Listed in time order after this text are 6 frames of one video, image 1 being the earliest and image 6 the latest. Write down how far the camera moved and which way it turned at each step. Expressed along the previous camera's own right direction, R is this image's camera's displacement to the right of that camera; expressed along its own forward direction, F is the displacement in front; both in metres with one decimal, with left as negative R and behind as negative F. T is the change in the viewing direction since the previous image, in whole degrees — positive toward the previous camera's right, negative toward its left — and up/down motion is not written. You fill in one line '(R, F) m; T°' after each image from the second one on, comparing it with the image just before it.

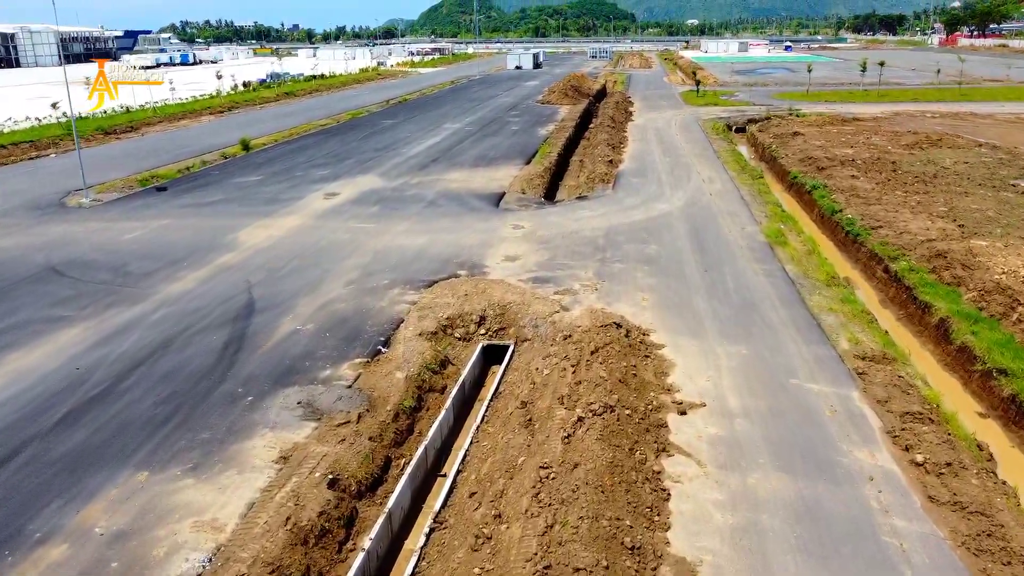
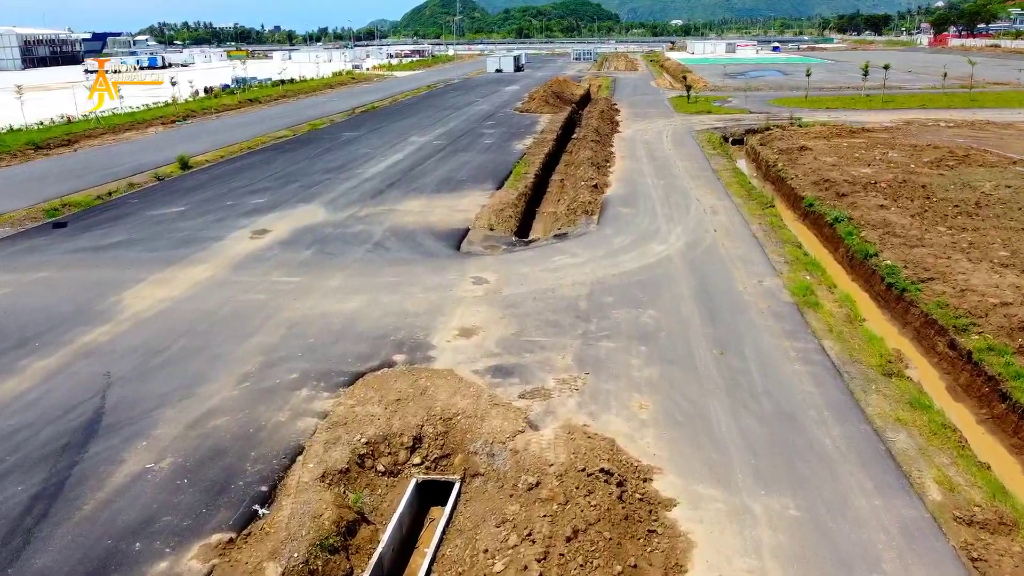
(+0.4, +3.2) m; +1°
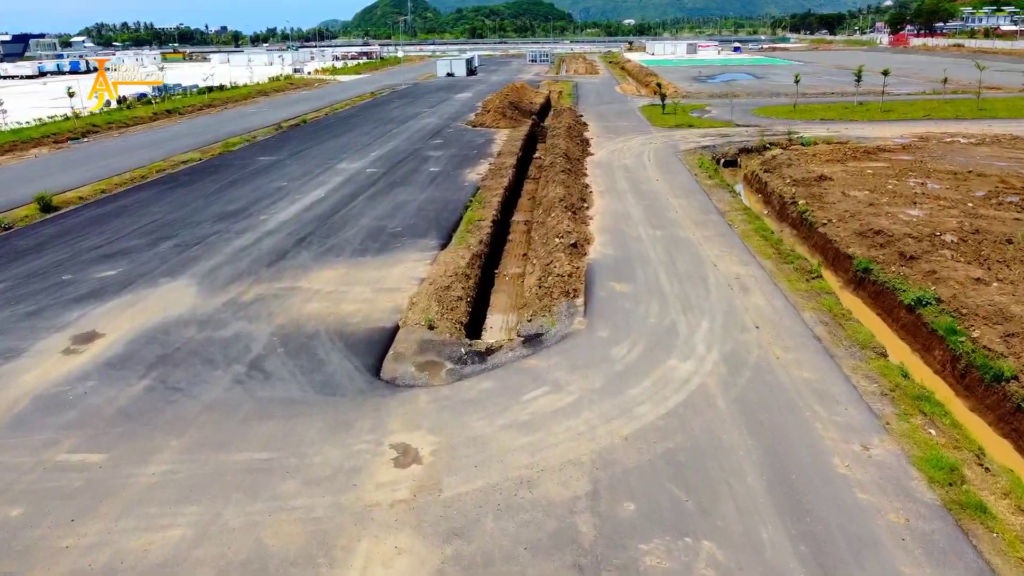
(+0.1, +5.1) m; +3°
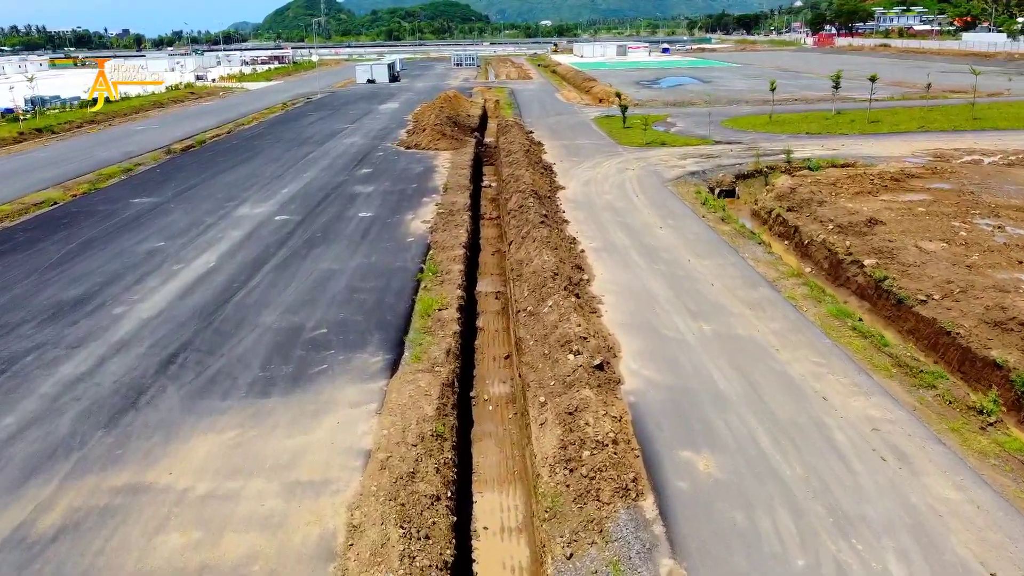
(-0.7, +5.3) m; +5°
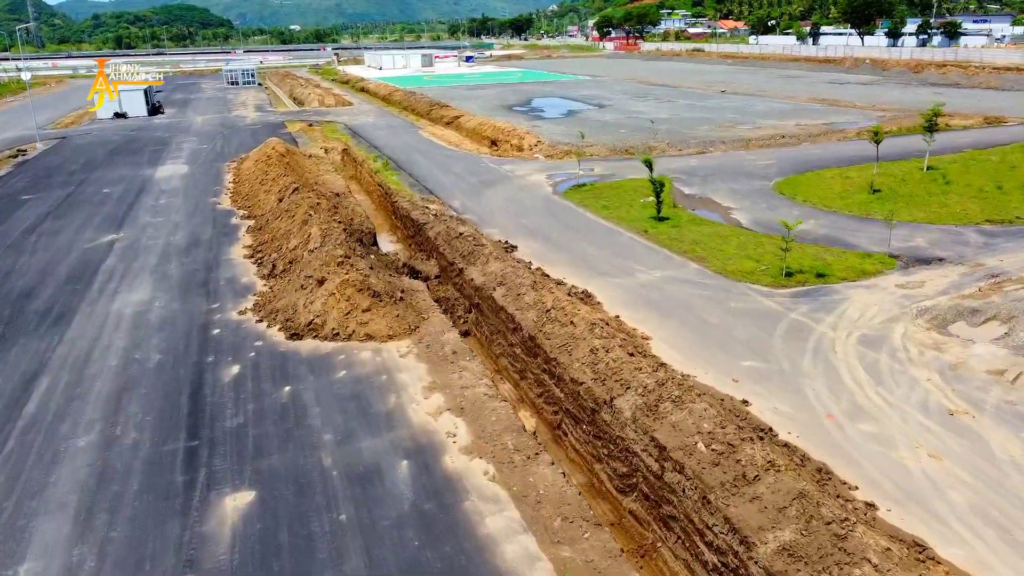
(-3.6, +15.7) m; +16°
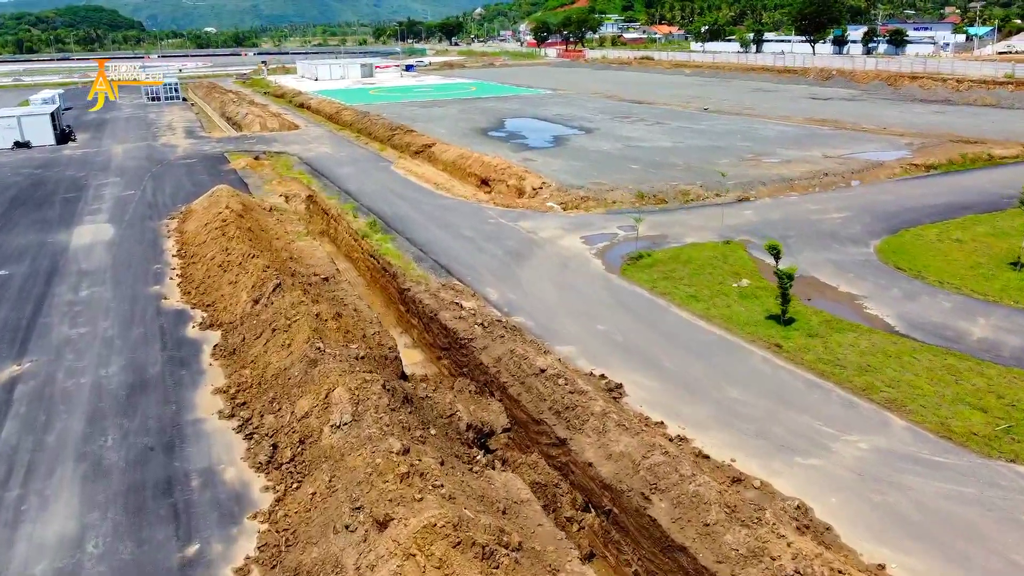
(-2.3, +5.0) m; +5°
